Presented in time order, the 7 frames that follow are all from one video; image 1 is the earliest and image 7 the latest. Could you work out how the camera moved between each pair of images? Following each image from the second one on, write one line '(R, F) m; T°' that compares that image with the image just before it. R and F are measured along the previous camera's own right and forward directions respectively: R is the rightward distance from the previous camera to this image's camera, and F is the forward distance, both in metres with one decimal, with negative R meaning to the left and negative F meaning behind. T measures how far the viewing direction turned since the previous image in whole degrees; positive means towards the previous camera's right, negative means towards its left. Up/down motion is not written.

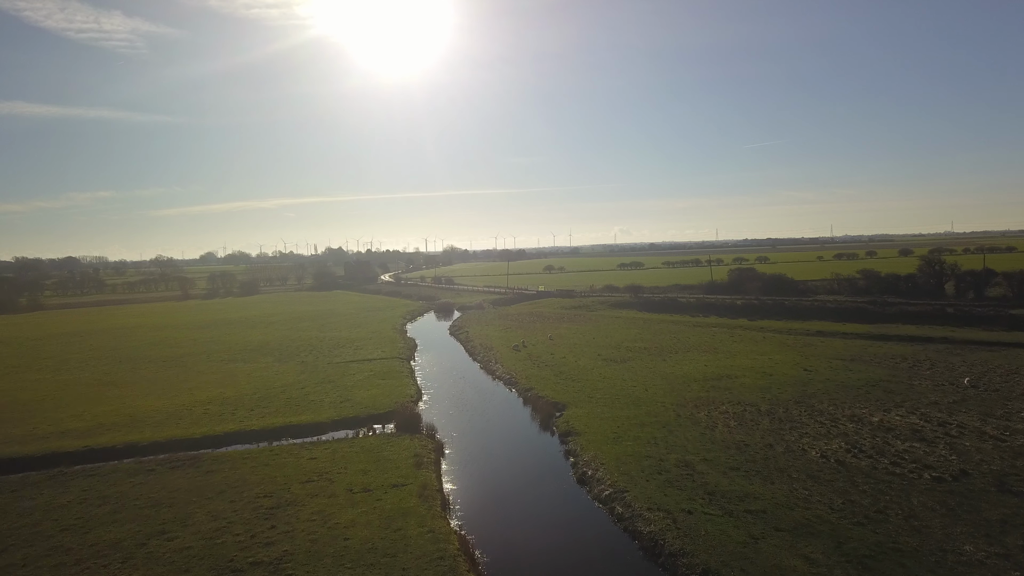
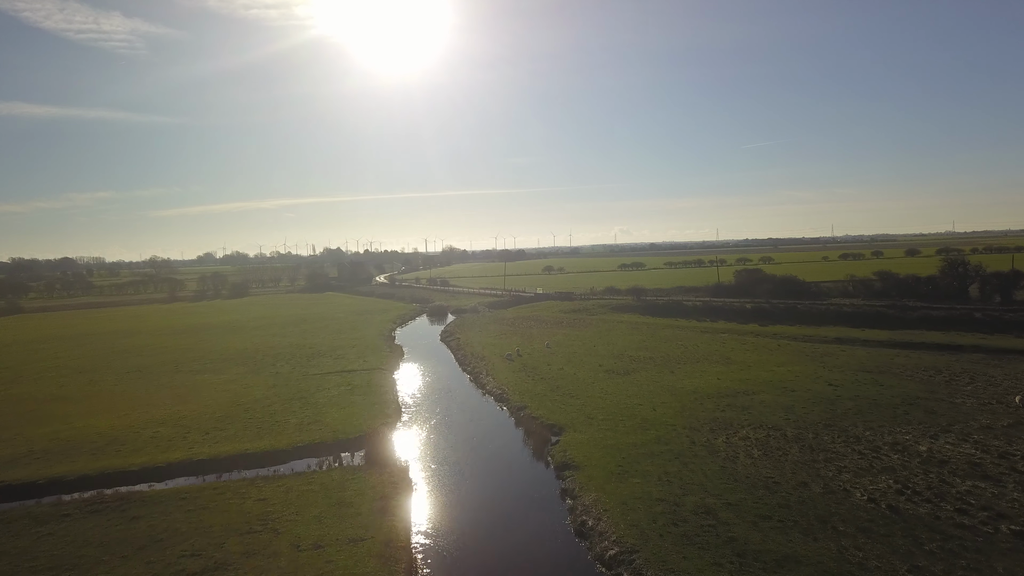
(+0.5, +3.5) m; 0°
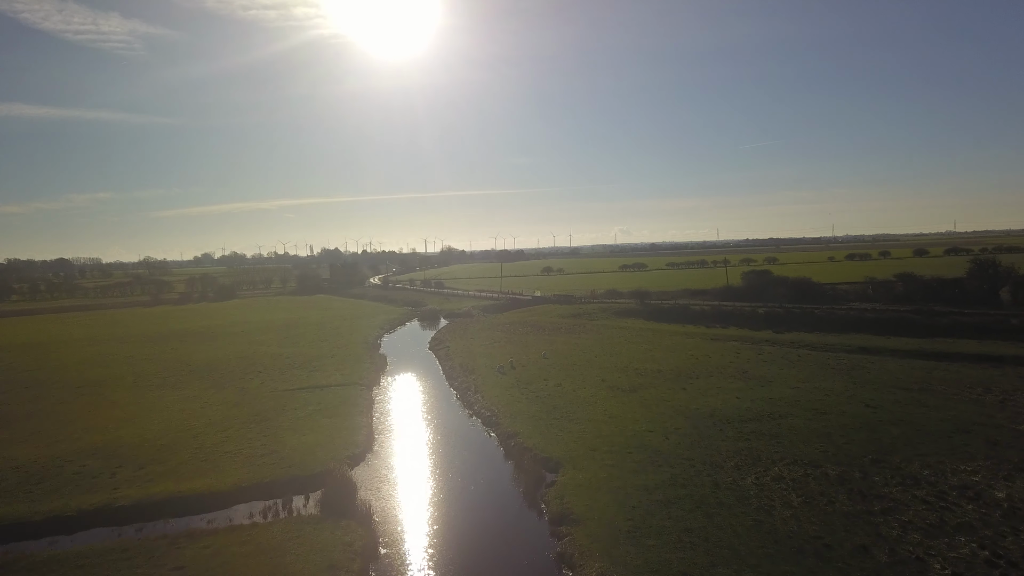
(+0.5, +3.9) m; 0°
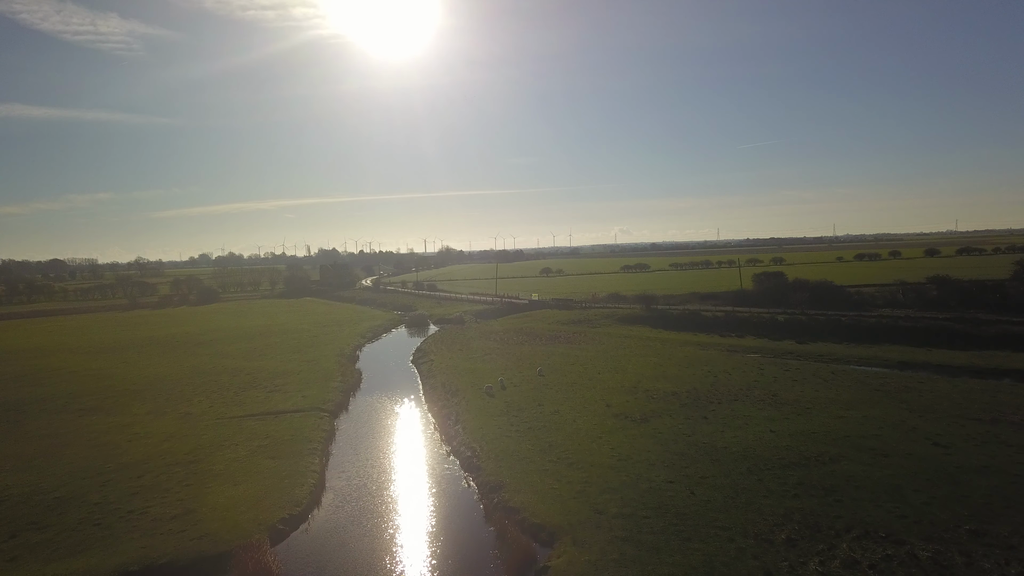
(+0.6, +5.1) m; 0°
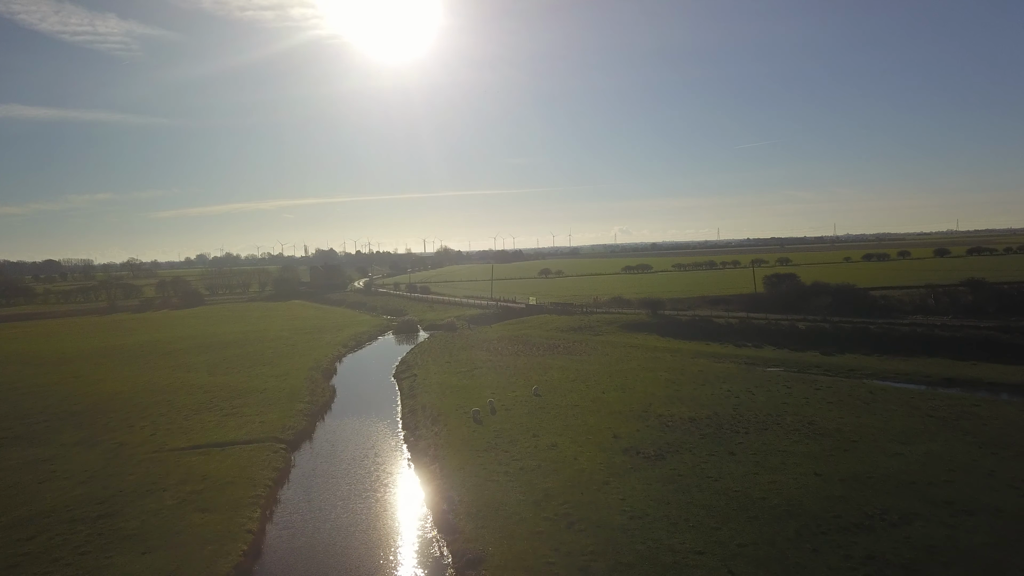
(+0.5, +4.4) m; 0°
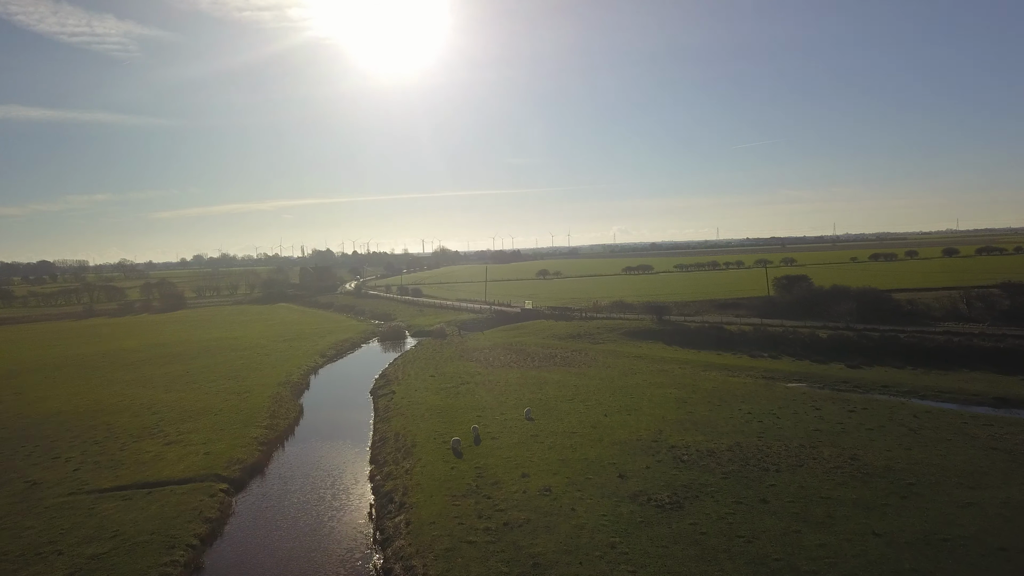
(+0.5, +4.0) m; 0°
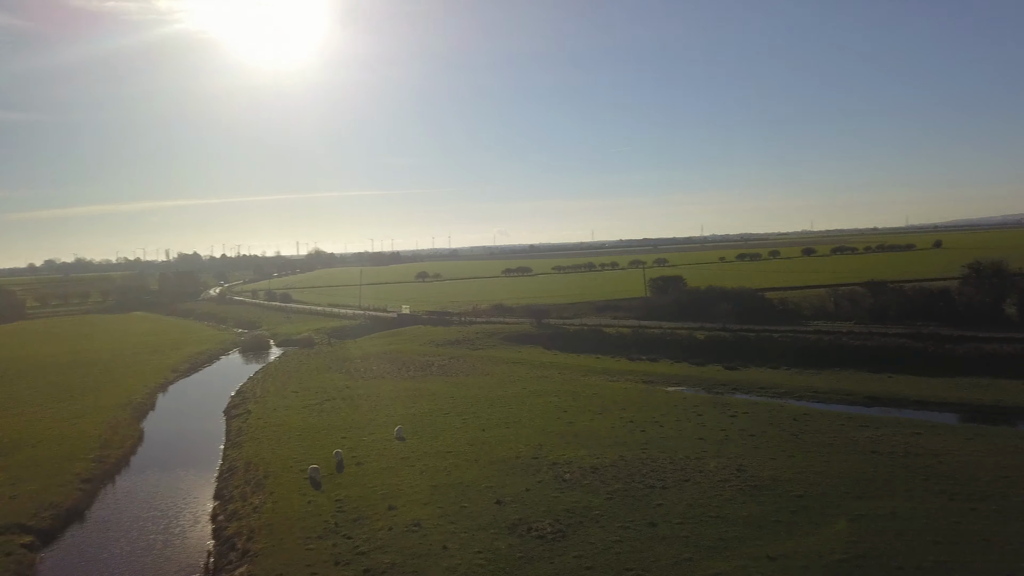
(+1.6, +3.0) m; +10°
